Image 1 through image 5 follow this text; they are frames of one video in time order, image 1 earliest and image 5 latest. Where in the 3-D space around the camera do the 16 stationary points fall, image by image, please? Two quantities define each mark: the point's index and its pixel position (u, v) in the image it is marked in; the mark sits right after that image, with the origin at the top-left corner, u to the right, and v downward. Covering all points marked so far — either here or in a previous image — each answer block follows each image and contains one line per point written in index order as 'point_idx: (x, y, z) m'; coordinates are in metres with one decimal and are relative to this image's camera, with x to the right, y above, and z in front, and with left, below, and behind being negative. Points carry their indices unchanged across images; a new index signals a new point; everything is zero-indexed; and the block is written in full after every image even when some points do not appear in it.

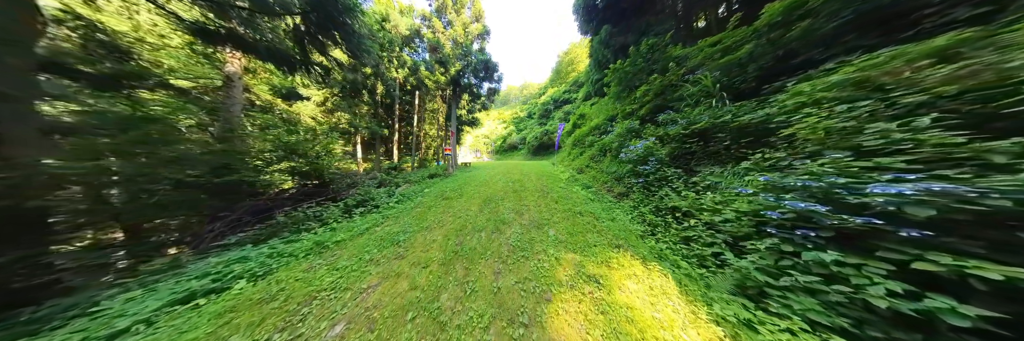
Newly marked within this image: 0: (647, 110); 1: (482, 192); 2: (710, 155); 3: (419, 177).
0: (+4.9, +2.2, +5.2) m
1: (-0.9, -0.7, +4.3) m
2: (+3.7, +0.3, +2.8) m
3: (-4.9, -0.3, +7.5) m
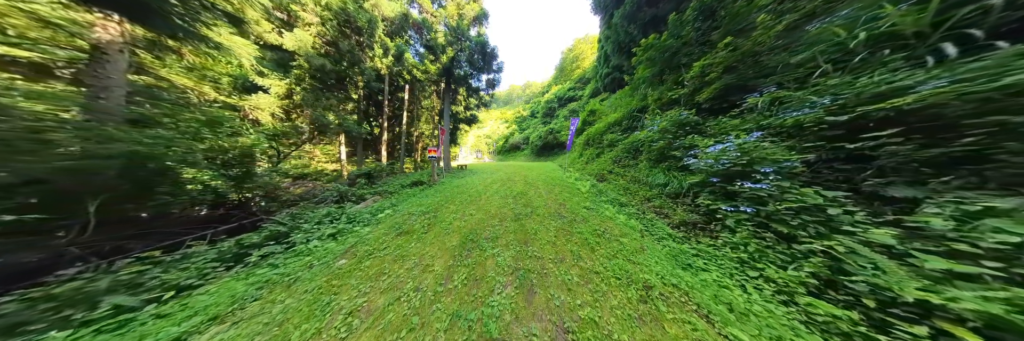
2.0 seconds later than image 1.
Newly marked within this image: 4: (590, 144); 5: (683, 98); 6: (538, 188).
0: (+5.0, +1.9, +3.6) m
1: (-0.9, -1.0, +2.8) m
2: (+3.7, +0.1, +1.2) m
3: (-4.8, -0.6, +6.1) m
4: (+5.3, +1.8, +9.4) m
5: (+5.2, +2.1, +4.2) m
6: (+0.9, -0.6, +4.9) m
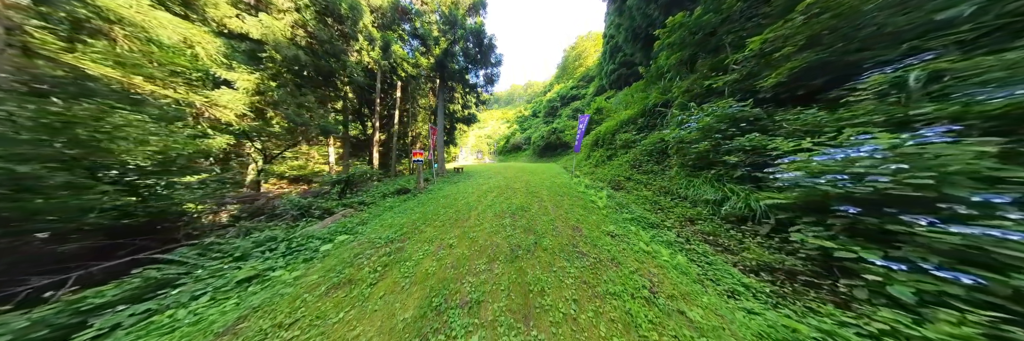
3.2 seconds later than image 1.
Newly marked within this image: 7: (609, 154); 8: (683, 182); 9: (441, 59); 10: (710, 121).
0: (+4.9, +1.7, +2.6) m
1: (-0.9, -1.2, +1.9) m
2: (+3.6, -0.2, +0.3) m
3: (-4.9, -0.8, +5.3) m
4: (+5.3, +1.5, +8.5) m
5: (+5.1, +1.9, +3.2) m
6: (+0.9, -0.8, +4.0) m
7: (+5.0, +0.9, +7.2) m
8: (+4.2, -0.3, +3.4) m
9: (-4.4, +6.9, +8.6) m
10: (+4.6, +1.1, +3.3) m
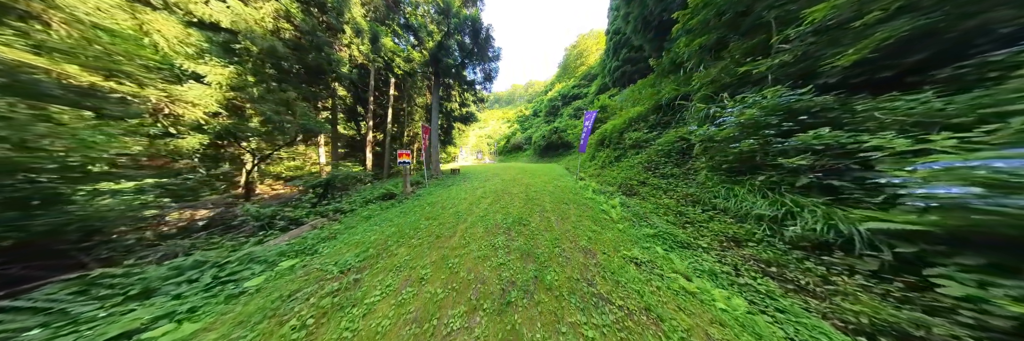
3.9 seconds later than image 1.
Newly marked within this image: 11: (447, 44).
0: (+4.8, +1.6, +2.0) m
1: (-1.0, -1.3, +1.4) m
2: (+3.5, -0.2, -0.3) m
3: (-4.9, -0.9, +4.7) m
4: (+5.2, +1.4, +7.8) m
5: (+5.0, +1.8, +2.6) m
6: (+0.8, -0.9, +3.4) m
7: (+4.9, +0.8, +6.6) m
8: (+4.1, -0.4, +2.8) m
9: (-4.4, +6.8, +8.1) m
10: (+4.5, +1.0, +2.7) m
11: (-3.7, +7.2, +8.0) m
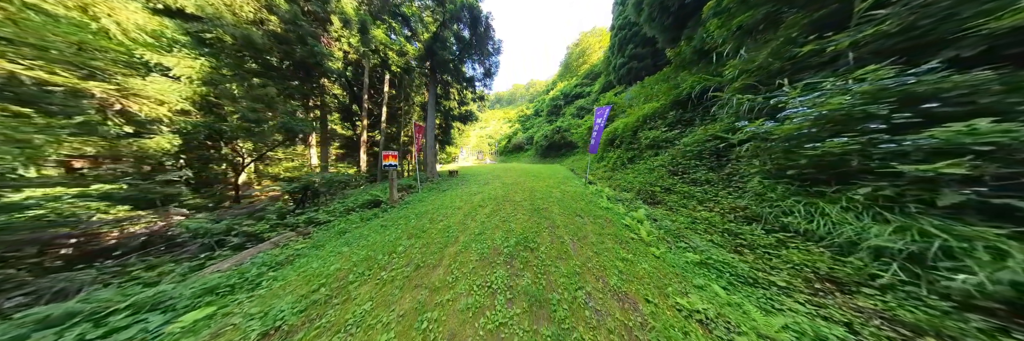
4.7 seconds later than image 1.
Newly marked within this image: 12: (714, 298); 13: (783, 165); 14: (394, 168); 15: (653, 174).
0: (+4.8, +1.5, +1.4) m
1: (-1.0, -1.4, +0.8) m
2: (+3.5, -0.4, -1.0) m
3: (-4.9, -1.1, +4.1) m
4: (+5.3, +1.3, +7.2) m
5: (+5.1, +1.7, +2.0) m
6: (+0.8, -1.1, +2.8) m
7: (+5.0, +0.6, +6.0) m
8: (+4.1, -0.5, +2.2) m
9: (-4.3, +6.7, +7.5) m
10: (+4.6, +0.9, +2.0) m
11: (-3.6, +7.1, +7.5) m
12: (+2.2, -1.3, +1.5) m
13: (+4.4, +0.1, +2.3) m
14: (-3.6, +0.1, +4.3) m
15: (+4.4, -0.1, +4.4) m
